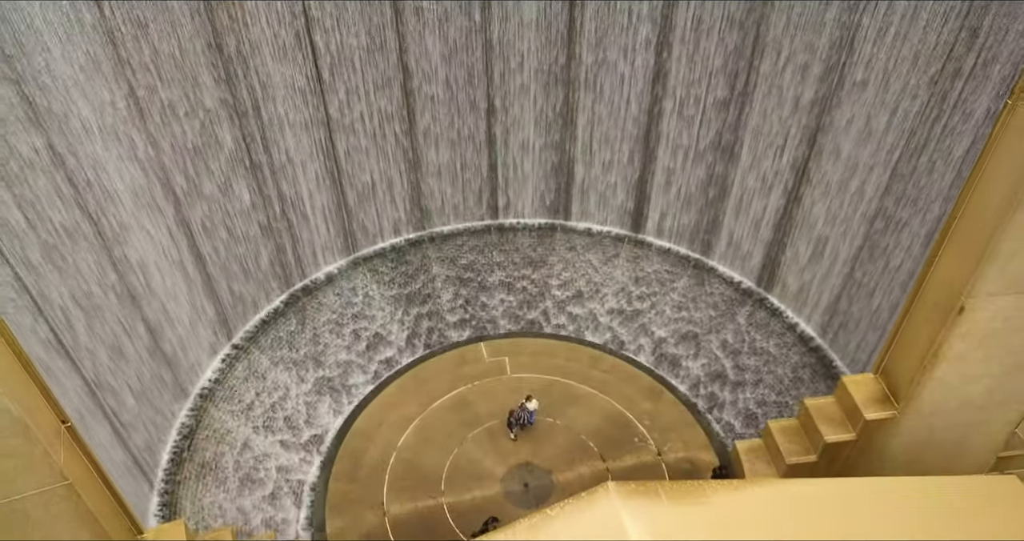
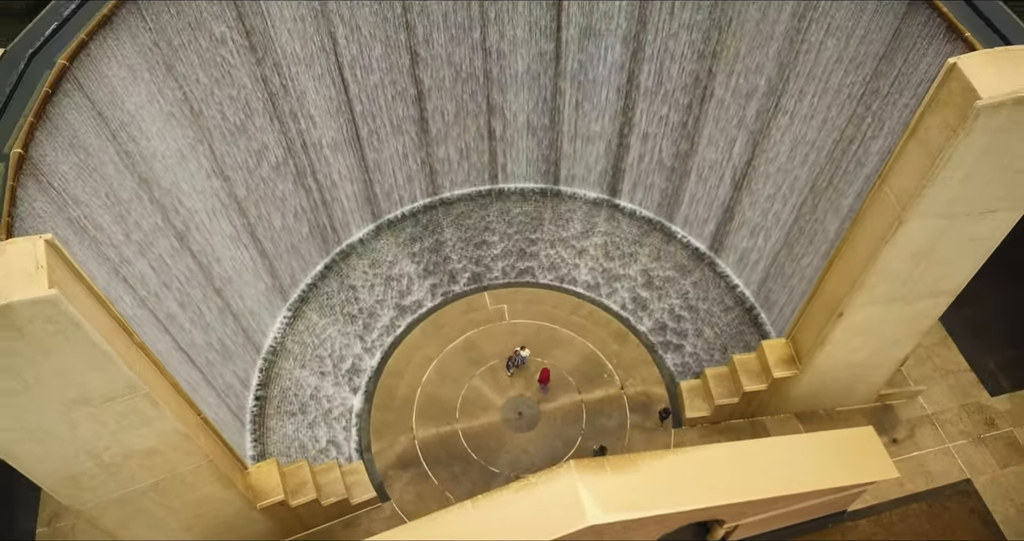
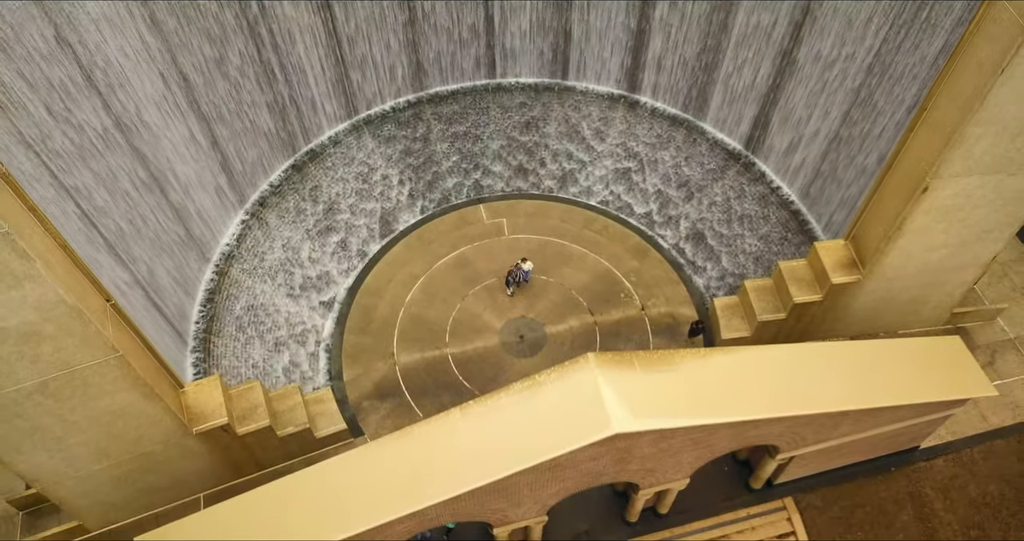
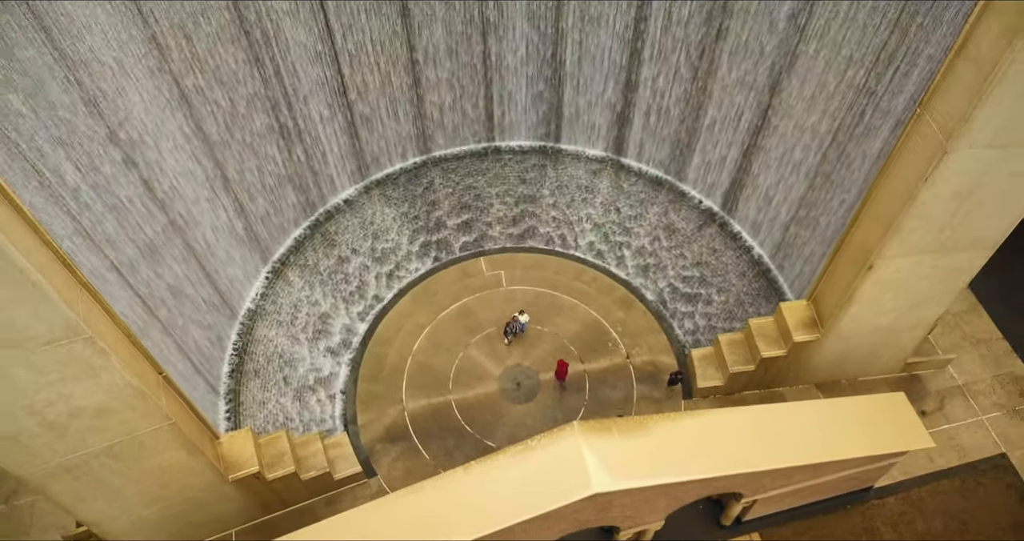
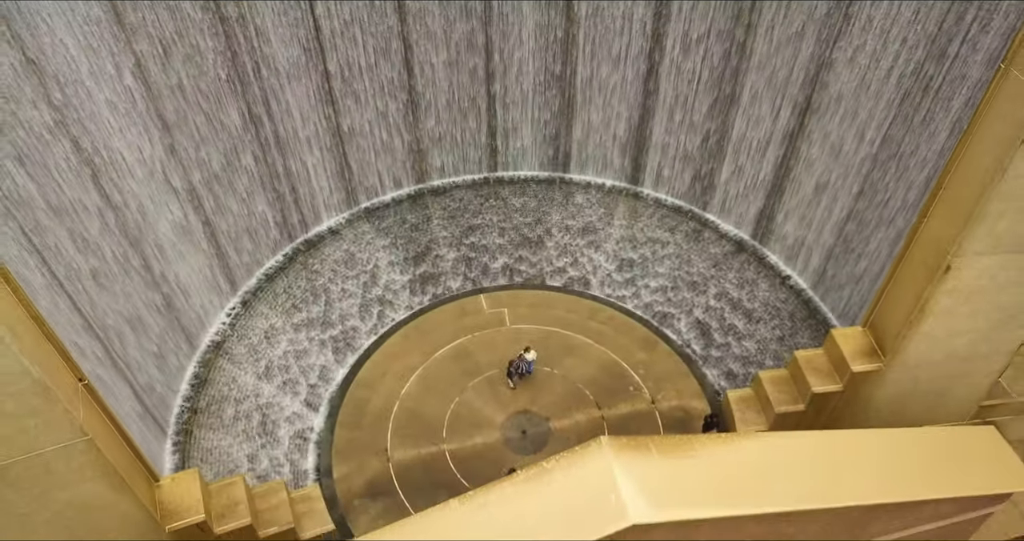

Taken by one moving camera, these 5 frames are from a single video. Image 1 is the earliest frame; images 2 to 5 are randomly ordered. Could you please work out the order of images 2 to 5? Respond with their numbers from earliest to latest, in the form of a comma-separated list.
5, 3, 4, 2
